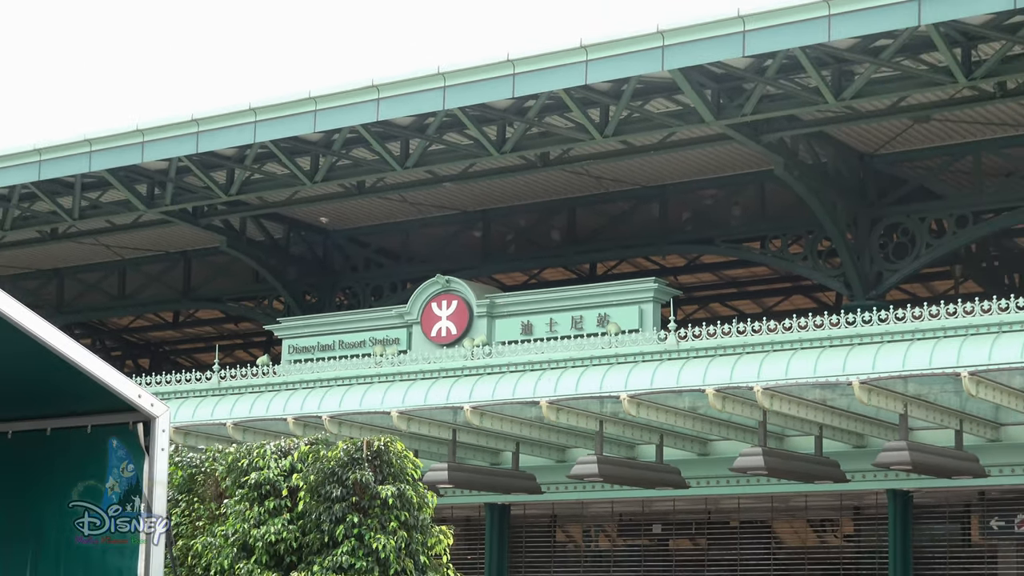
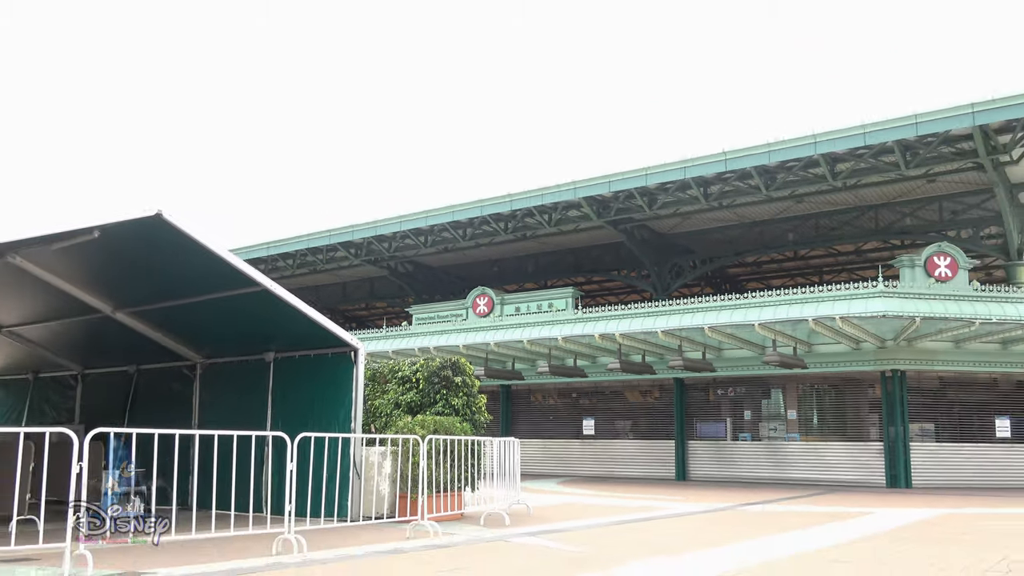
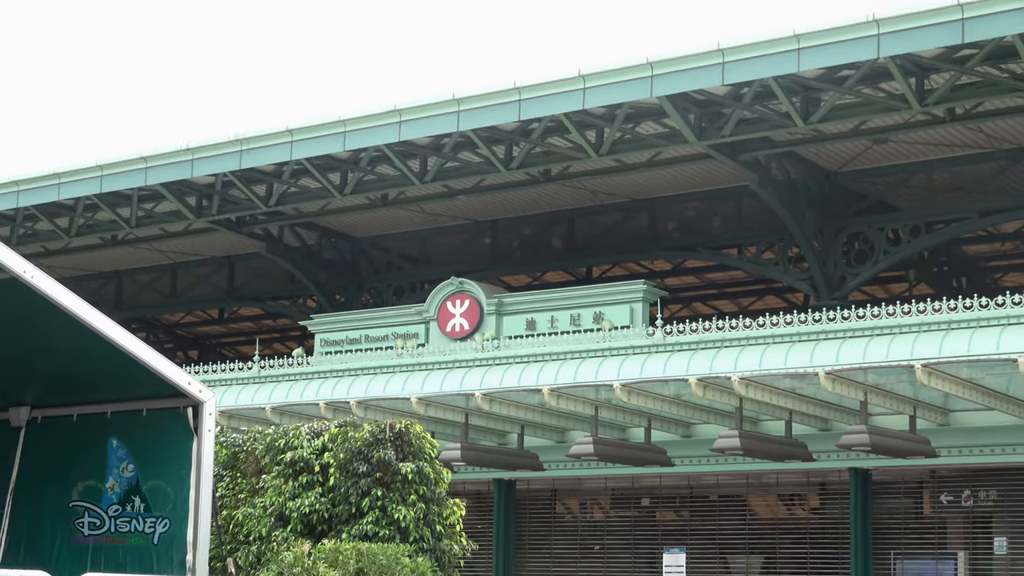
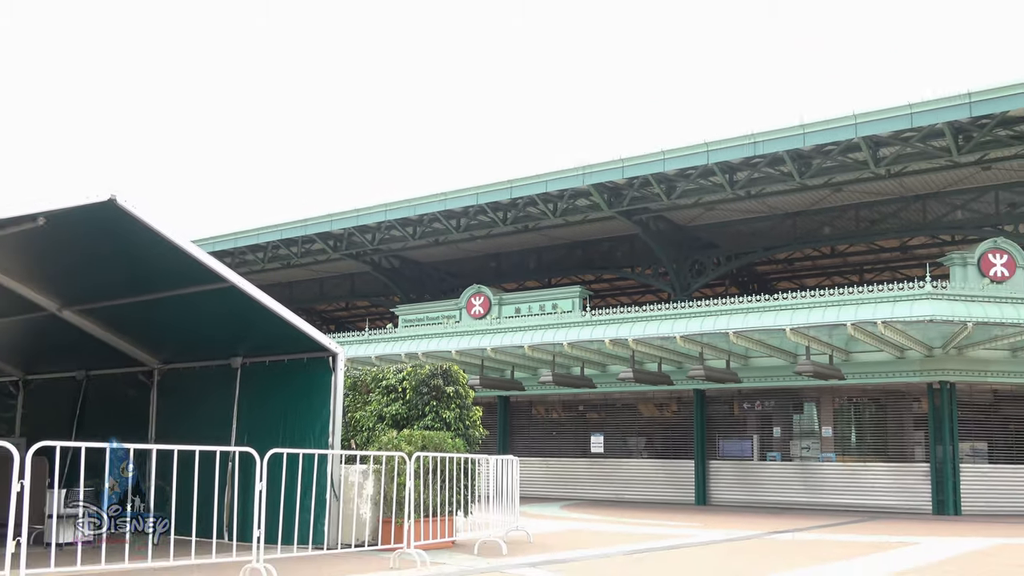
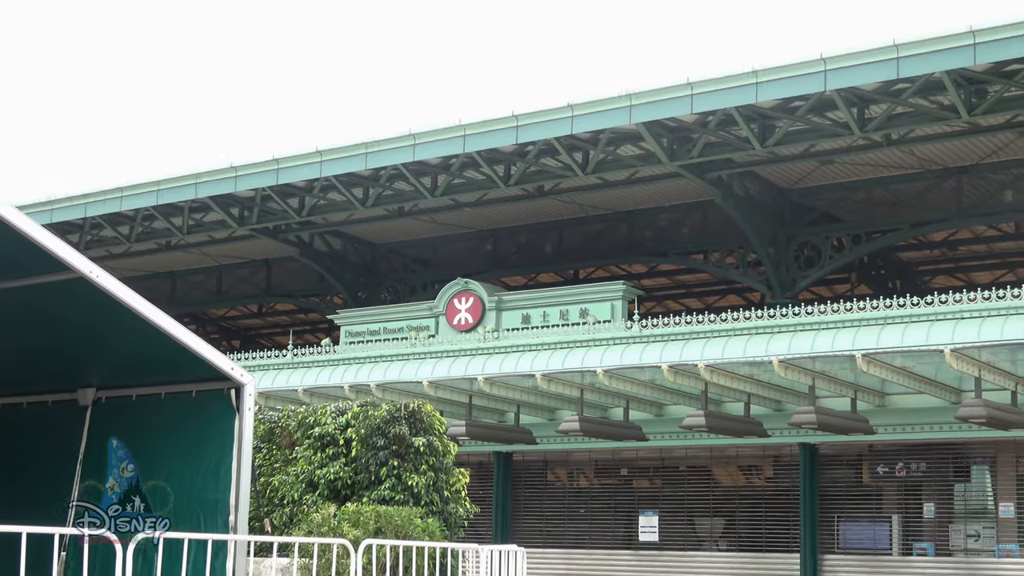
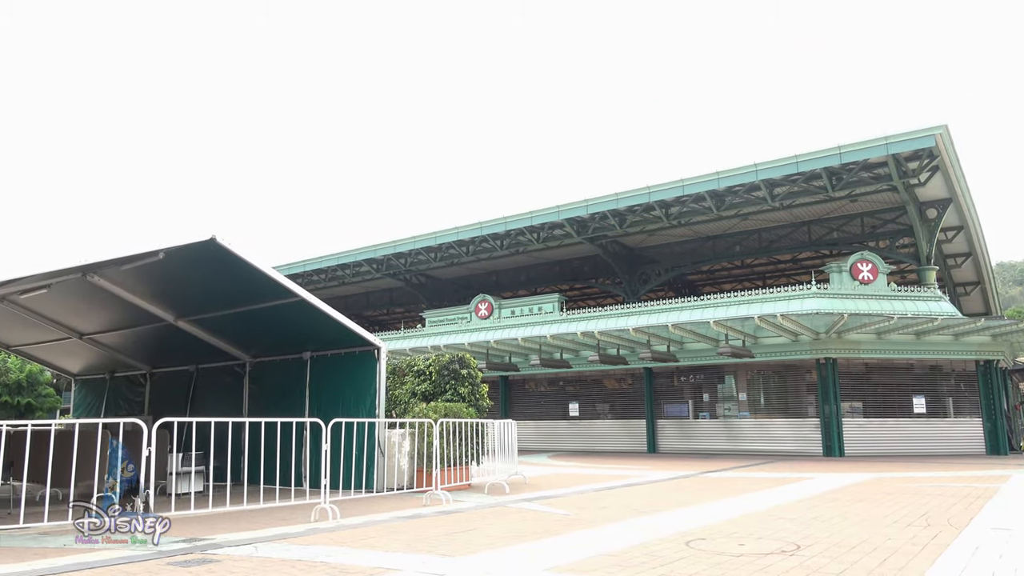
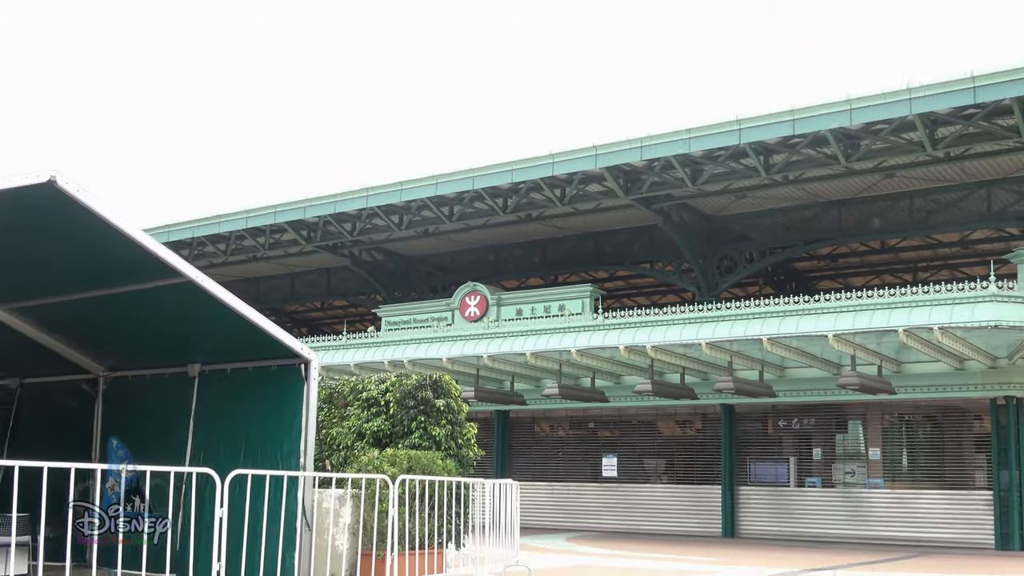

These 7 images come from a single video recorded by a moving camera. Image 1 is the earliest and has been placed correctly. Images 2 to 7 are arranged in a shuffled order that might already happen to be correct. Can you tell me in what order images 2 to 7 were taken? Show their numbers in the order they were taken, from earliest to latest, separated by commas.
3, 5, 7, 4, 2, 6
